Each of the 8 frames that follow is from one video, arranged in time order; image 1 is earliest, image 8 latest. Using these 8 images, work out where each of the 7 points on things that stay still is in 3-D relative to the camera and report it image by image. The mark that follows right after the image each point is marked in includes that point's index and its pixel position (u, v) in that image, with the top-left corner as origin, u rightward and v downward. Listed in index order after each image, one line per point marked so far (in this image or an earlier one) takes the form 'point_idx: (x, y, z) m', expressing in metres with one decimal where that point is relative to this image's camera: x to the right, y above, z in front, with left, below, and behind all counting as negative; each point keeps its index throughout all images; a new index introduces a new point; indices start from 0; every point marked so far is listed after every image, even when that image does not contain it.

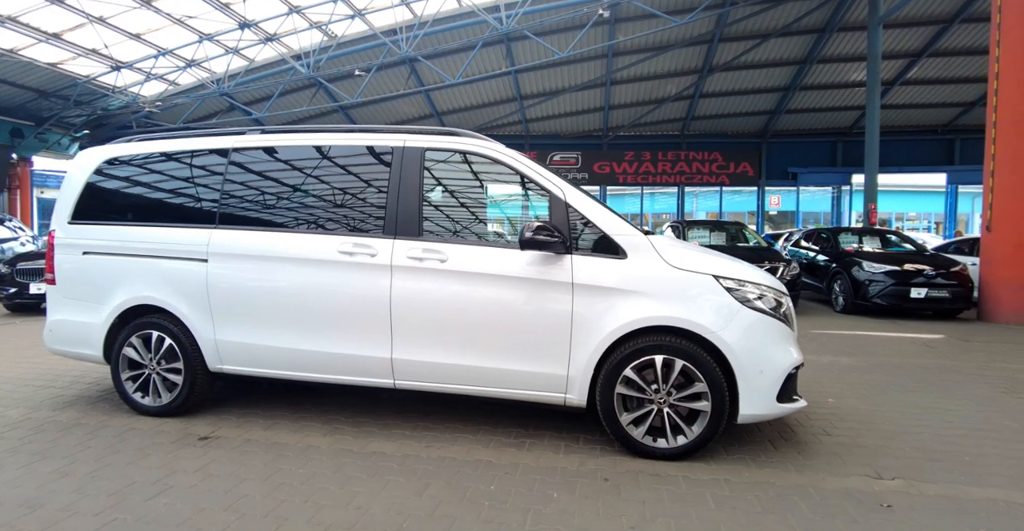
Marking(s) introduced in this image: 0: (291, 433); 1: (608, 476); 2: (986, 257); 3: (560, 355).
0: (-1.5, -1.1, +3.3) m
1: (+0.6, -1.2, +2.8) m
2: (+8.1, +0.1, +8.3) m
3: (+0.3, -0.6, +3.1) m
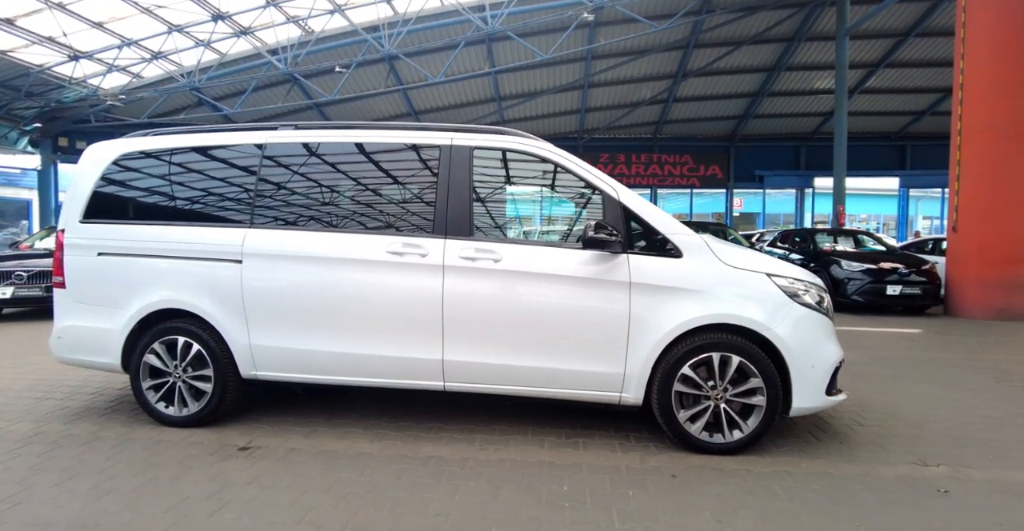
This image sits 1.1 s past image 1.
0: (-1.1, -1.1, +3.2) m
1: (+1.0, -1.2, +2.8) m
2: (+8.0, +0.2, +8.9) m
3: (+0.7, -0.6, +3.1) m
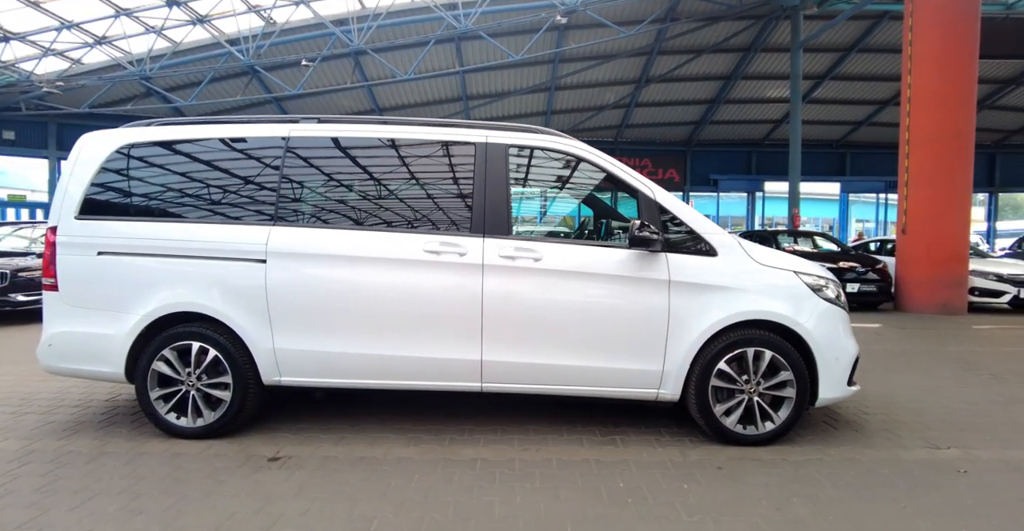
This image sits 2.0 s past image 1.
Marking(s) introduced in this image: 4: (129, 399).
0: (-0.9, -1.1, +3.1) m
1: (+1.3, -1.2, +2.9) m
2: (+7.7, +0.2, +9.6) m
3: (+0.9, -0.5, +3.1) m
4: (-3.1, -1.1, +3.9) m
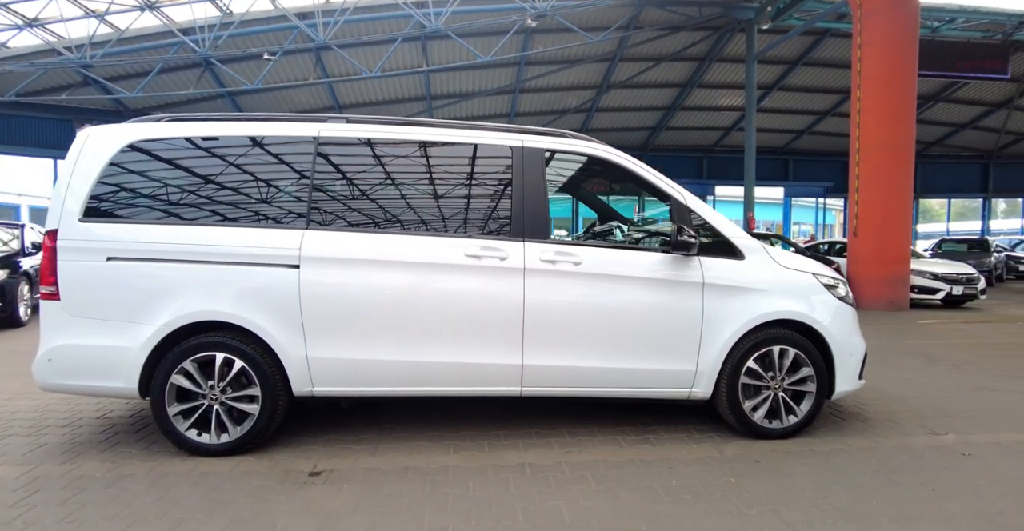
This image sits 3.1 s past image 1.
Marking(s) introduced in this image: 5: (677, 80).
0: (-0.6, -1.2, +3.0) m
1: (+1.5, -1.2, +3.0) m
2: (+7.2, +0.2, +10.4) m
3: (+1.2, -0.6, +3.2) m
4: (-2.9, -1.1, +3.6) m
5: (+6.3, +7.0, +18.6) m
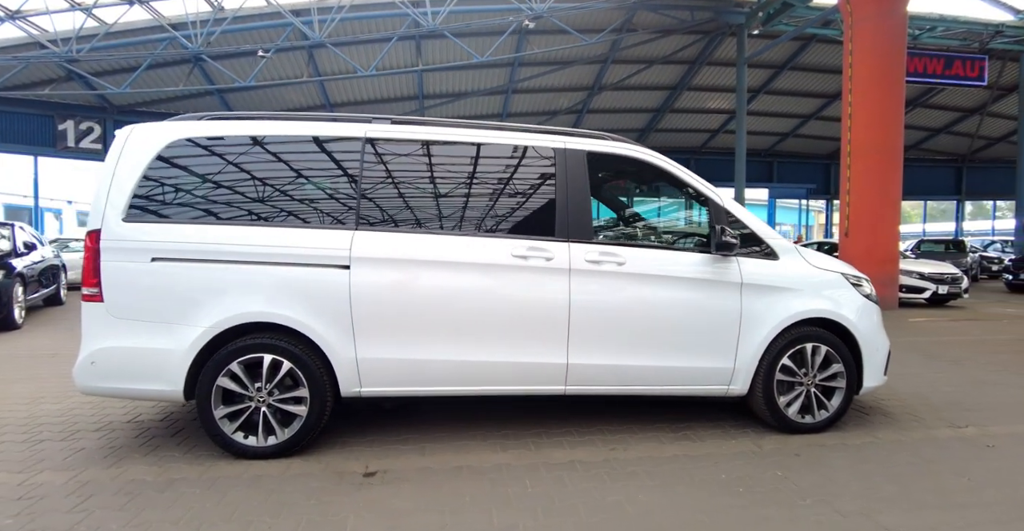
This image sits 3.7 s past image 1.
0: (-0.3, -1.2, +3.0) m
1: (+1.8, -1.2, +3.1) m
2: (+7.3, +0.2, +10.7) m
3: (+1.5, -0.6, +3.3) m
4: (-2.6, -1.1, +3.6) m
5: (+6.0, +7.1, +18.8) m
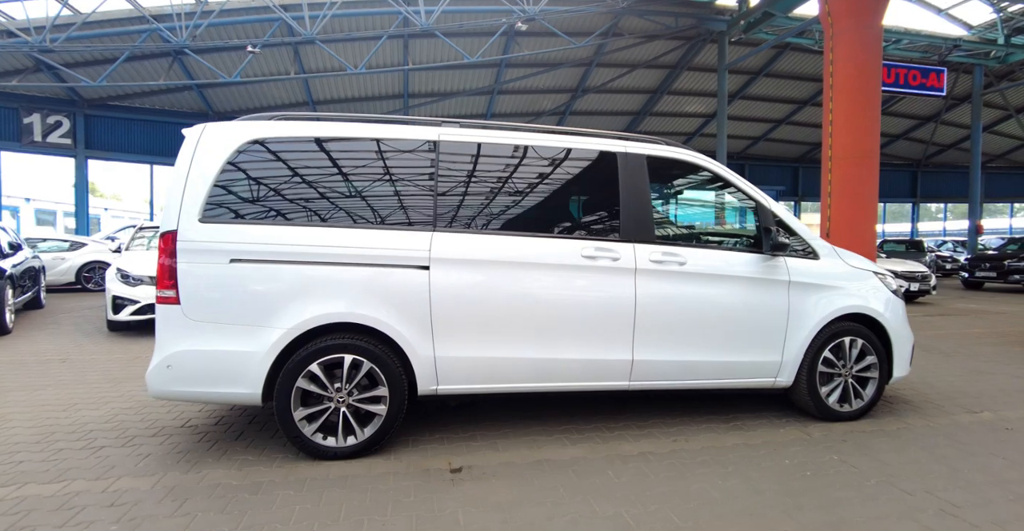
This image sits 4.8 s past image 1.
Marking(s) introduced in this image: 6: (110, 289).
0: (+0.1, -1.2, +3.1) m
1: (+2.3, -1.2, +3.4) m
2: (+7.2, +0.2, +11.3) m
3: (+1.9, -0.6, +3.5) m
4: (-2.2, -1.1, +3.5) m
5: (+5.4, +7.1, +19.3) m
6: (-5.4, -0.3, +6.6) m
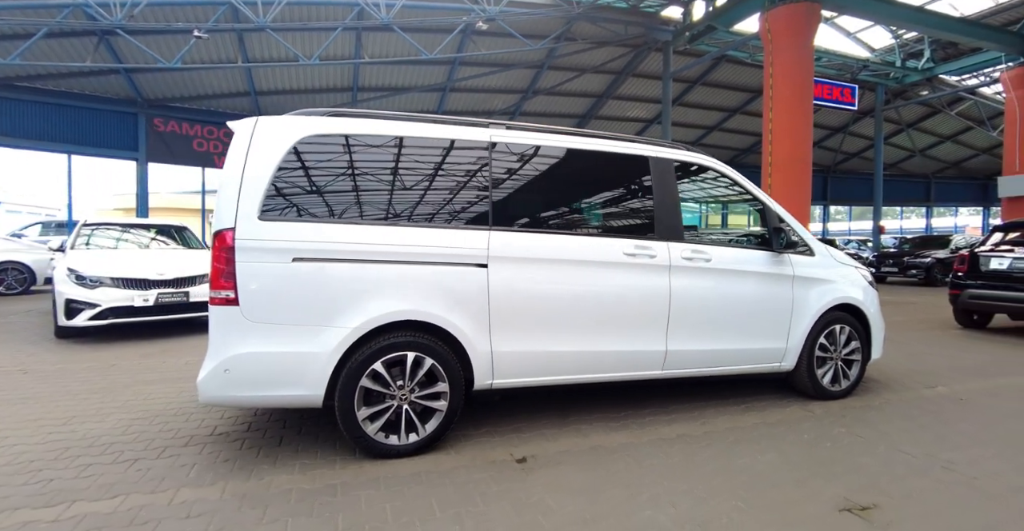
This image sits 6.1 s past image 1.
0: (+0.5, -1.2, +3.3) m
1: (+2.6, -1.2, +3.8) m
2: (+6.4, +0.3, +12.3) m
3: (+2.2, -0.5, +3.9) m
4: (-1.9, -1.1, +3.4) m
5: (+3.4, +7.2, +20.0) m
6: (-5.5, -0.3, +6.0) m
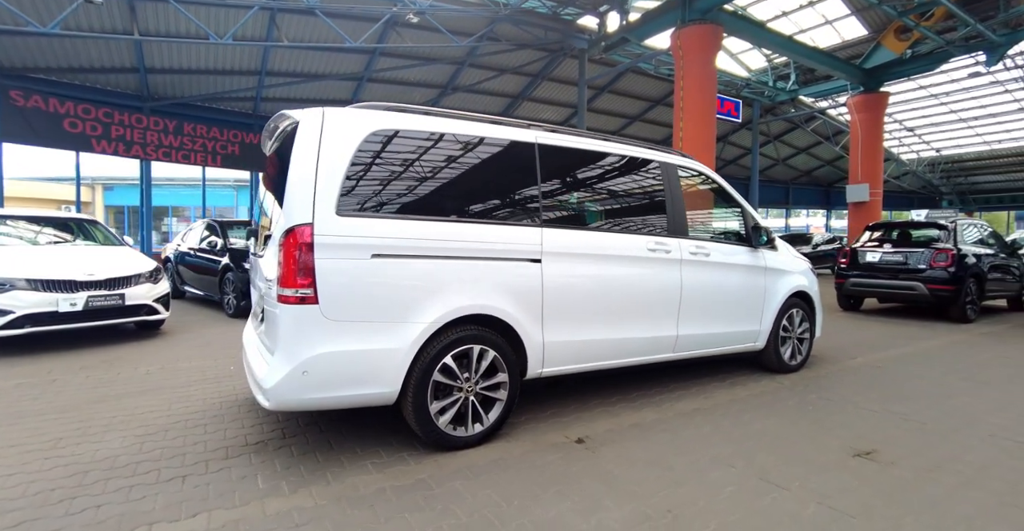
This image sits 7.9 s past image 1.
0: (+0.8, -1.1, +3.6) m
1: (+2.7, -1.1, +4.5) m
2: (+4.6, +0.4, +13.6) m
3: (+2.3, -0.5, +4.6) m
4: (-1.5, -1.1, +3.2) m
5: (+0.1, +7.3, +20.5) m
6: (-5.6, -0.3, +5.0) m
